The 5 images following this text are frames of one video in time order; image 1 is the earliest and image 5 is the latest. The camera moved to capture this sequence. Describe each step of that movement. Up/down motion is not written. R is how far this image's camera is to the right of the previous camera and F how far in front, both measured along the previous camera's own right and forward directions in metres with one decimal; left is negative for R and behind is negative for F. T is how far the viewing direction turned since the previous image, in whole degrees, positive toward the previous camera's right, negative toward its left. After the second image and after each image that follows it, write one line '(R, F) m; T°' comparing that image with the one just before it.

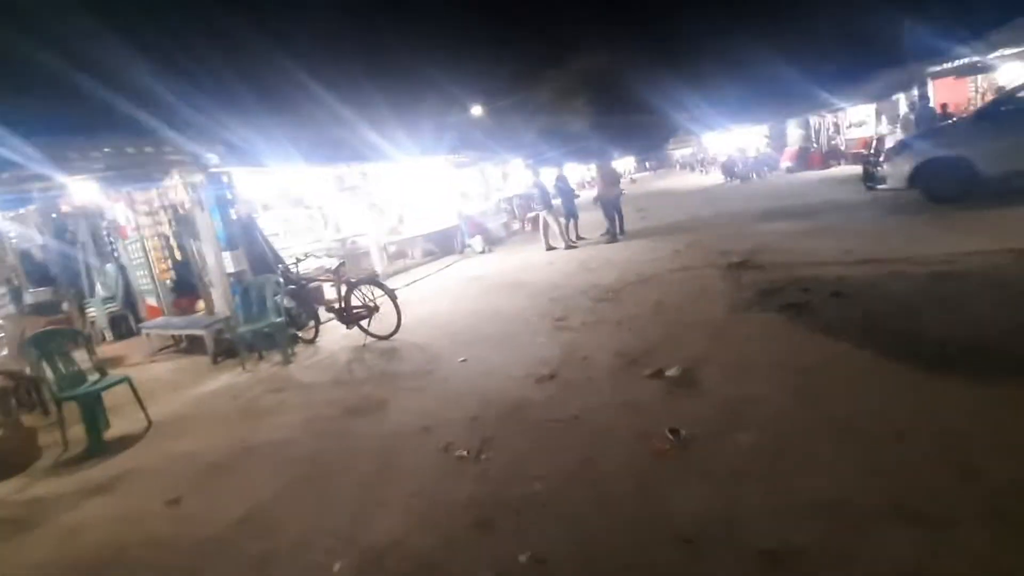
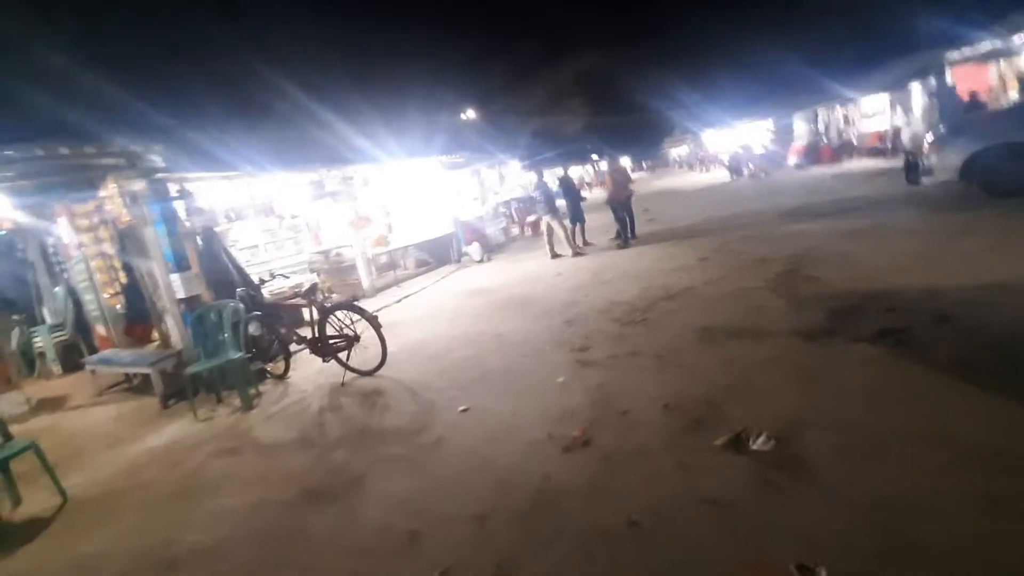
(-0.2, +1.5) m; 0°
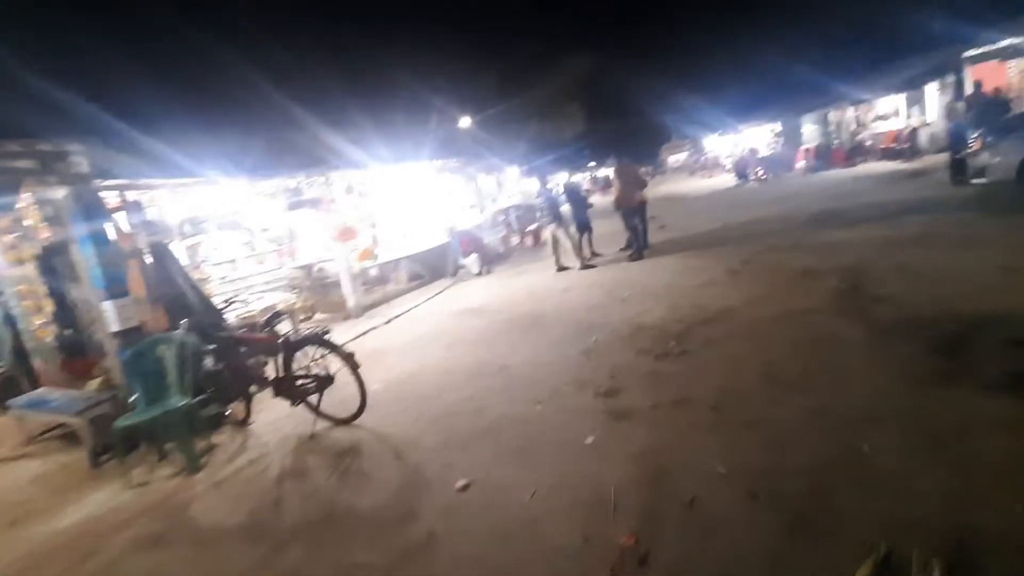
(-0.1, +1.3) m; 0°
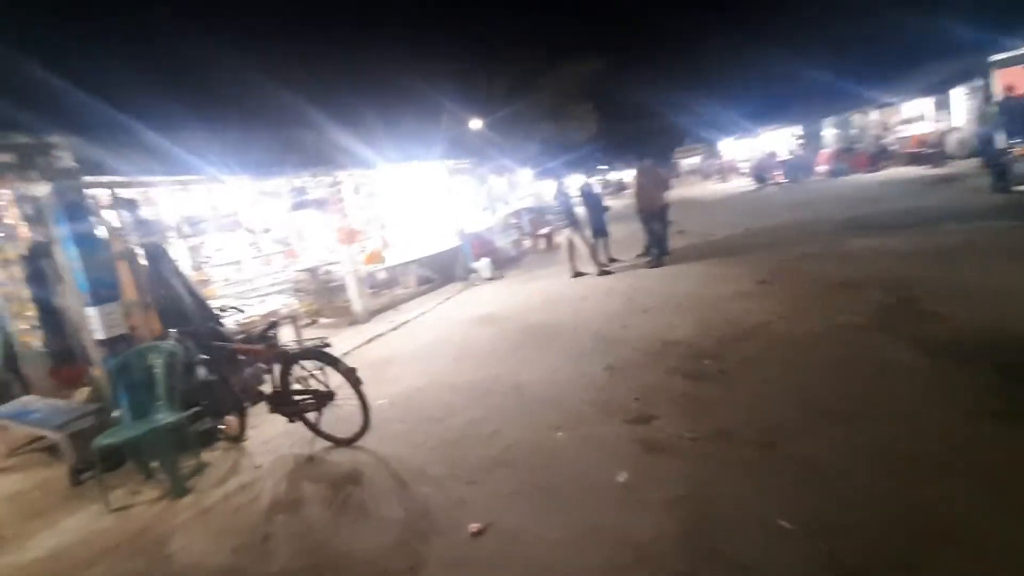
(-0.1, +0.5) m; -1°
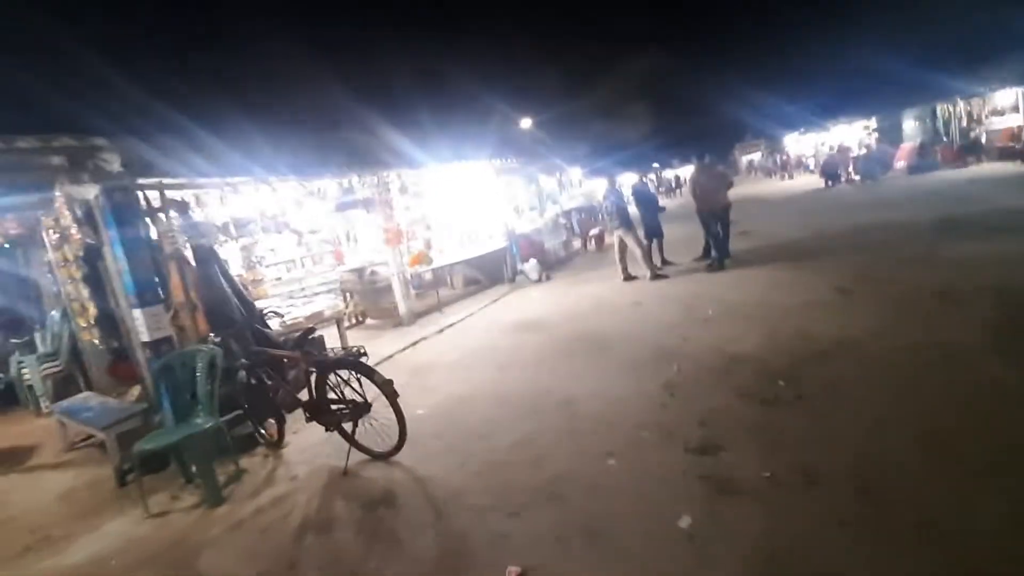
(0.0, +0.4) m; -6°
